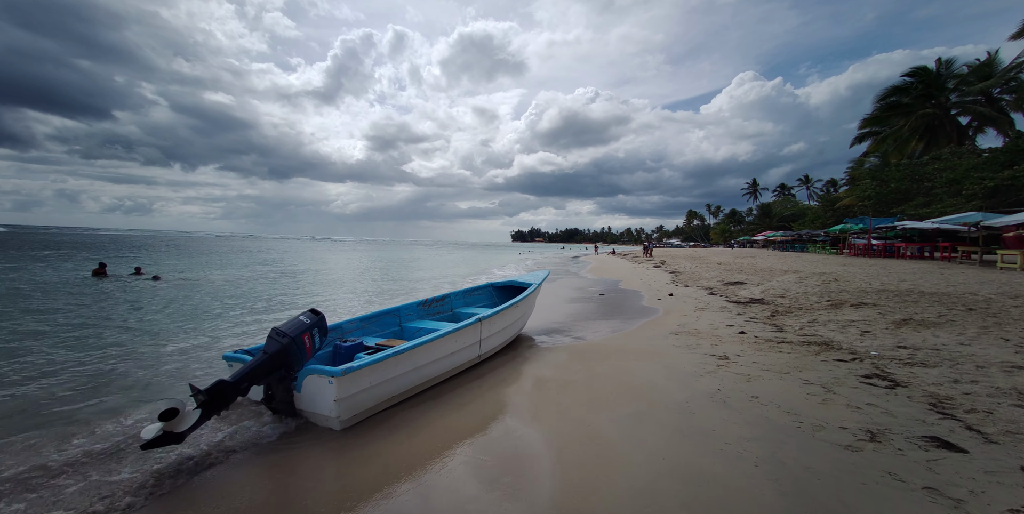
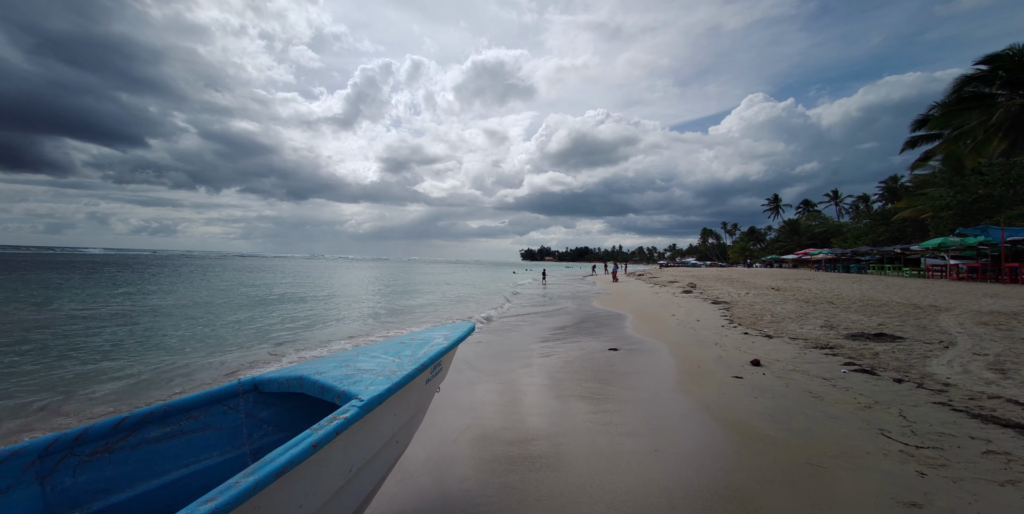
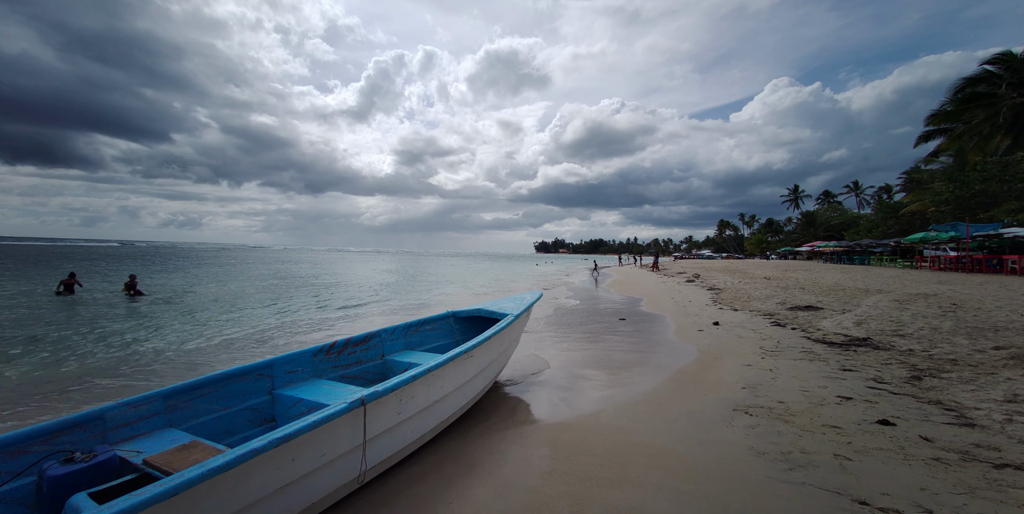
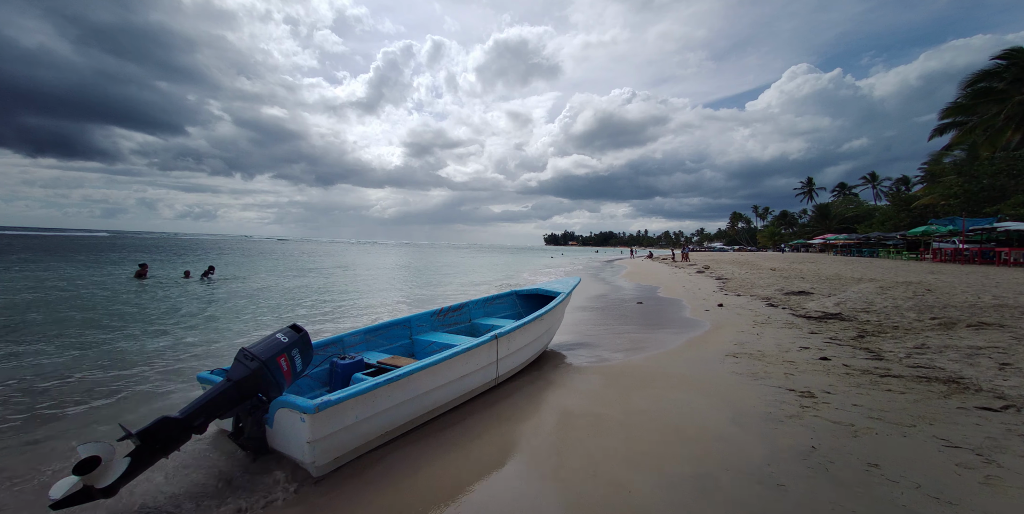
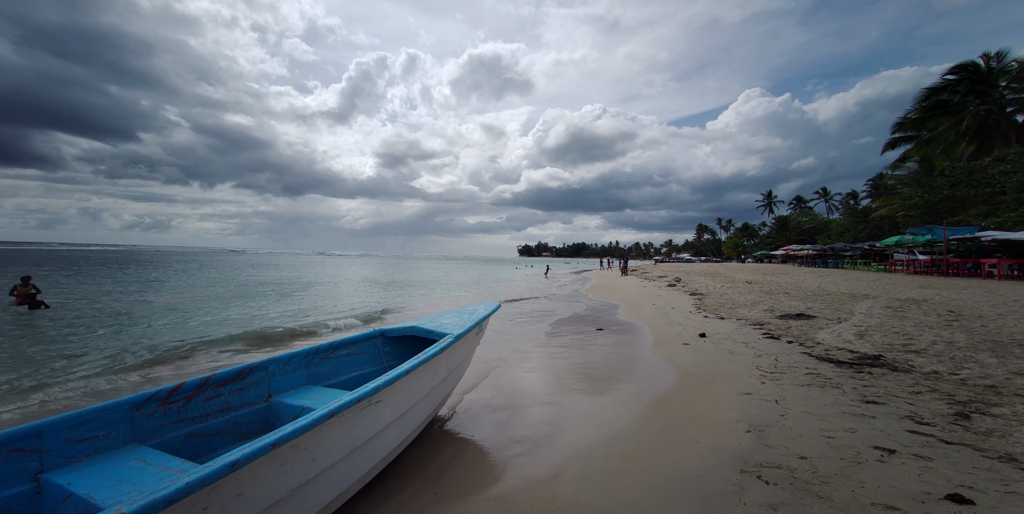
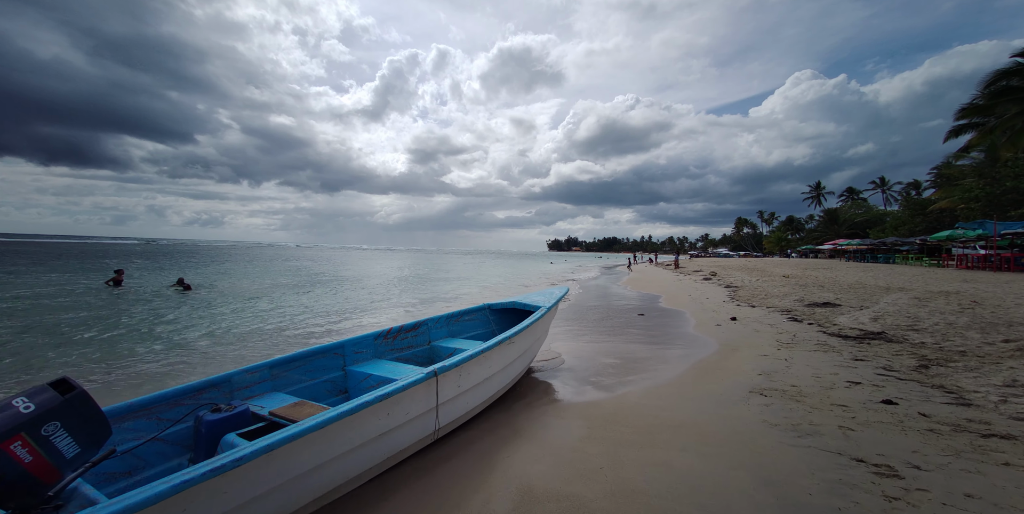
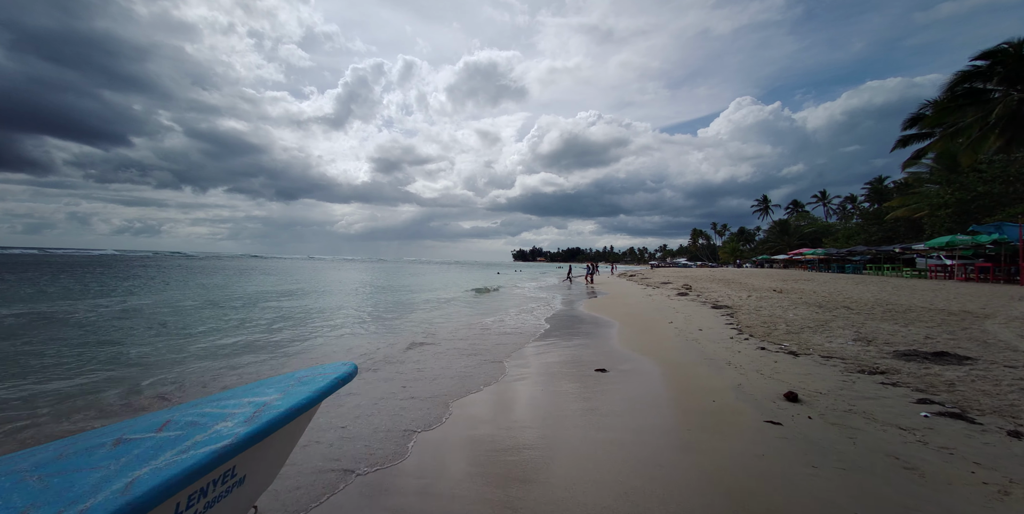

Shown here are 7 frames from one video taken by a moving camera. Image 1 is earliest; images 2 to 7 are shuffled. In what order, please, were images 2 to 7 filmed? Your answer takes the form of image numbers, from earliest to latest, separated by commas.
4, 6, 3, 5, 2, 7
